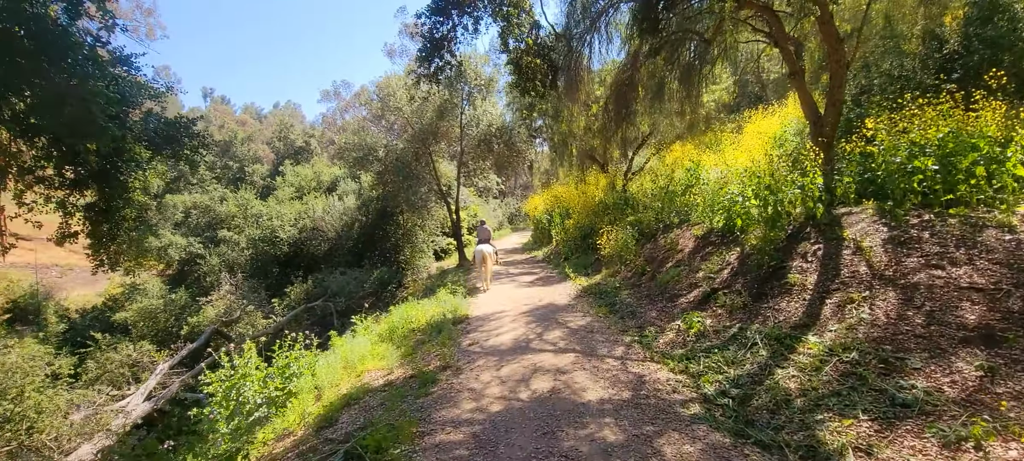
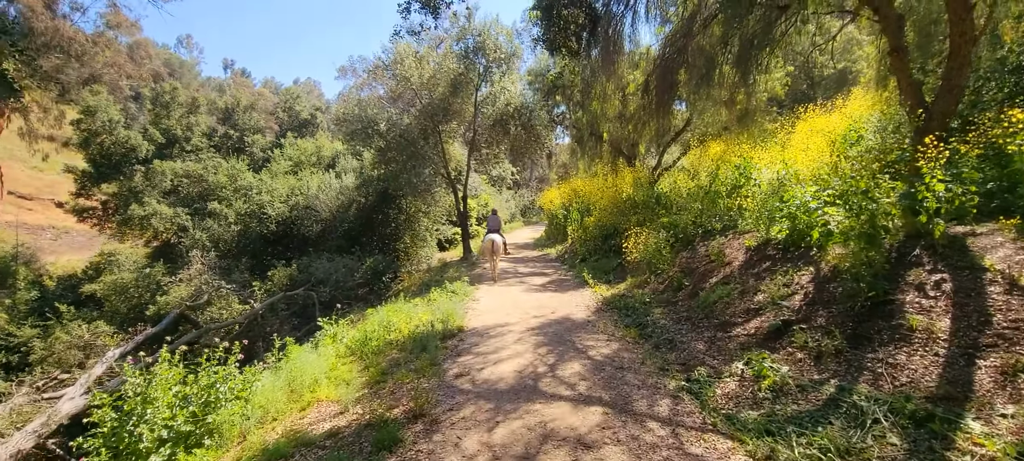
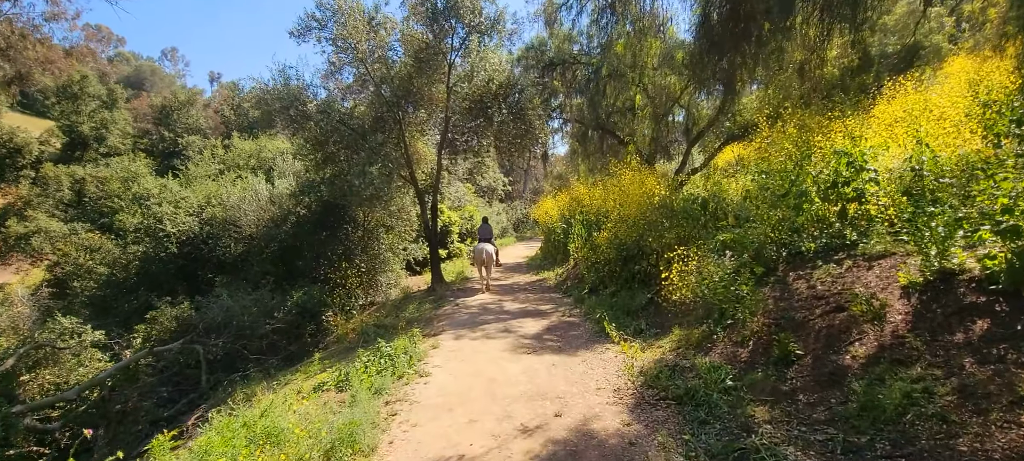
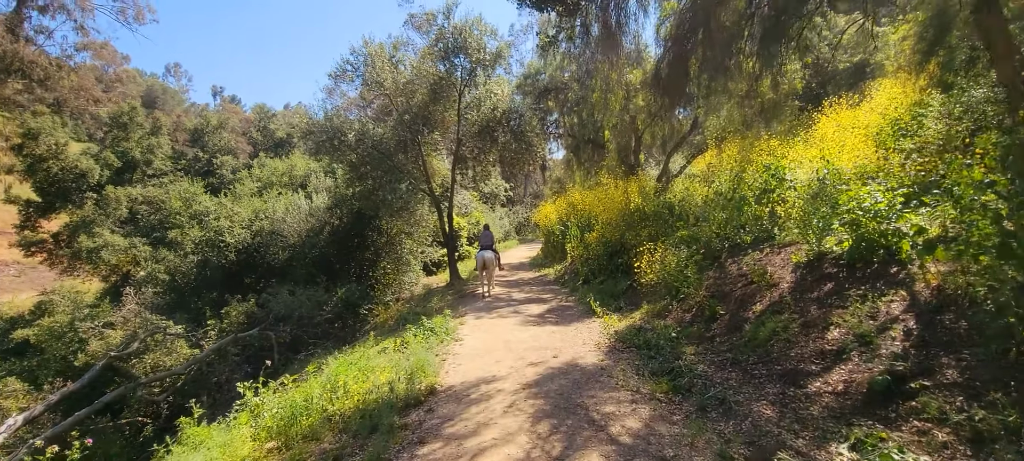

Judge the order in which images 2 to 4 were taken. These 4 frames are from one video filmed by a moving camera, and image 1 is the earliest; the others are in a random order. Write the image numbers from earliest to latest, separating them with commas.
2, 4, 3
